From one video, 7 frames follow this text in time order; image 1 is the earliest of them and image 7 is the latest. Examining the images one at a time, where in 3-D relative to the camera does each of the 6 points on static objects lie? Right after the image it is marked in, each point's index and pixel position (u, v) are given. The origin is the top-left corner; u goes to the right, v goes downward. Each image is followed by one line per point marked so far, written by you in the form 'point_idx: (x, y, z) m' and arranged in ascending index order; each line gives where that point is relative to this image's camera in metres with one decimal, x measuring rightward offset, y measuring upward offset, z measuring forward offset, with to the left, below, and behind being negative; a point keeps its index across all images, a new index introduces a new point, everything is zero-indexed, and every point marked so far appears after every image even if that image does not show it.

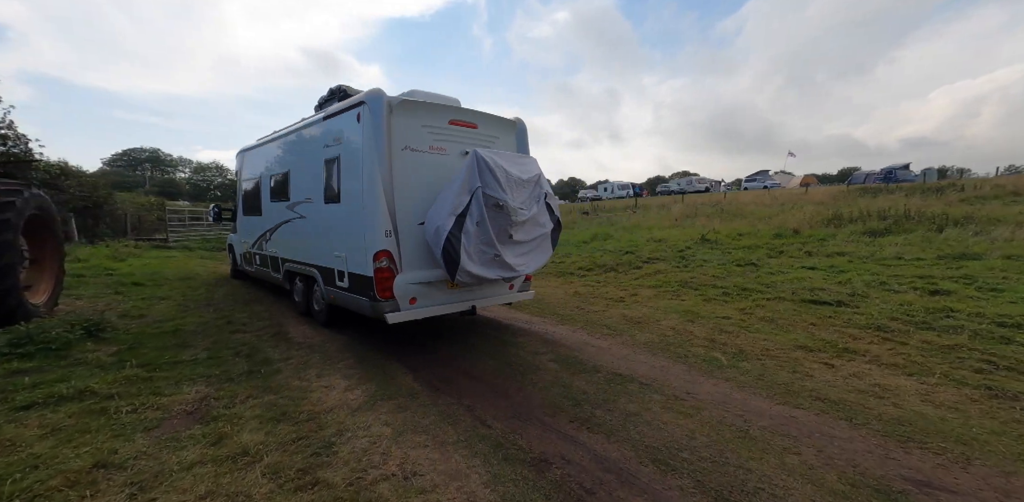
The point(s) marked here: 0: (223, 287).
0: (-6.1, -0.8, +8.3) m
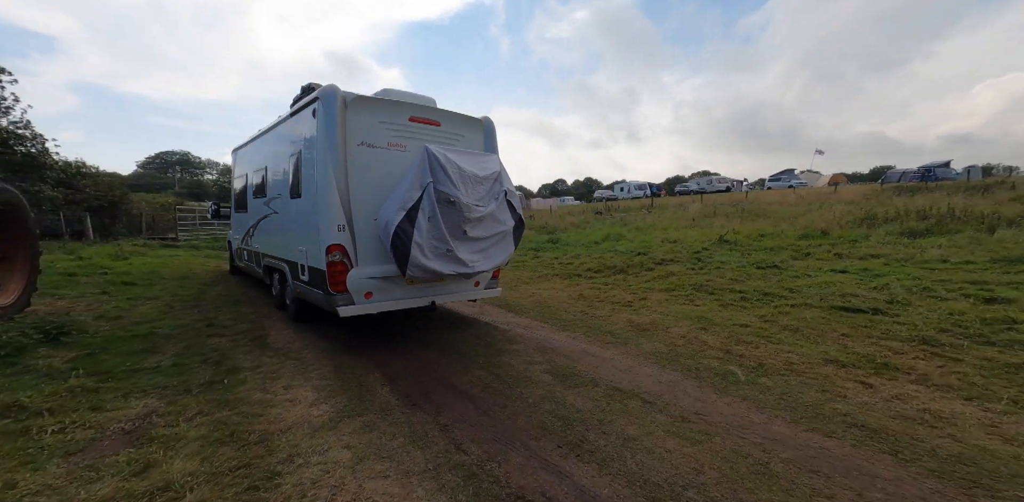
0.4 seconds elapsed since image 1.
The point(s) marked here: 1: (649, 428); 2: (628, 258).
0: (-6.0, -0.8, +8.1) m
1: (+1.2, -1.5, +3.3) m
2: (+3.2, -0.2, +10.7) m
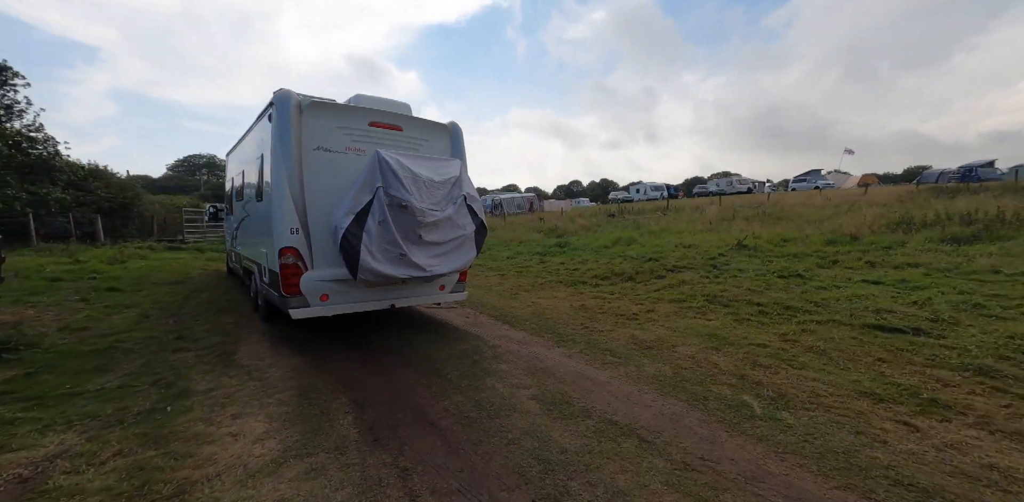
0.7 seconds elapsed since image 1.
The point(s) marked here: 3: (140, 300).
0: (-6.1, -0.9, +7.8) m
1: (+0.9, -1.6, +2.8) m
2: (+3.2, -0.3, +10.0) m
3: (-6.5, -0.8, +6.8) m
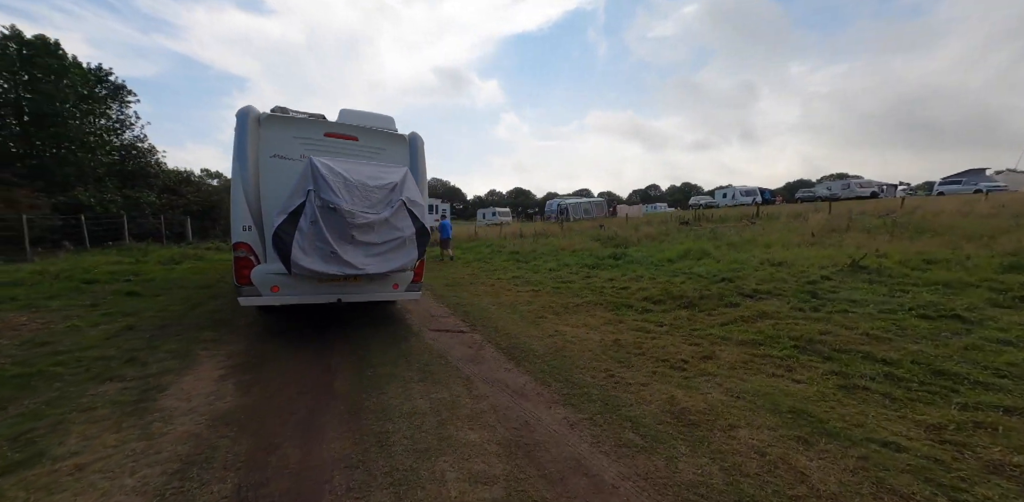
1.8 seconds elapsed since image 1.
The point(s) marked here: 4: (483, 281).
0: (-5.6, -1.0, +7.5) m
1: (+0.3, -1.8, +1.3) m
2: (+4.0, -0.7, +8.0) m
3: (-6.2, -0.9, +6.6) m
4: (-0.8, -0.9, +11.2) m
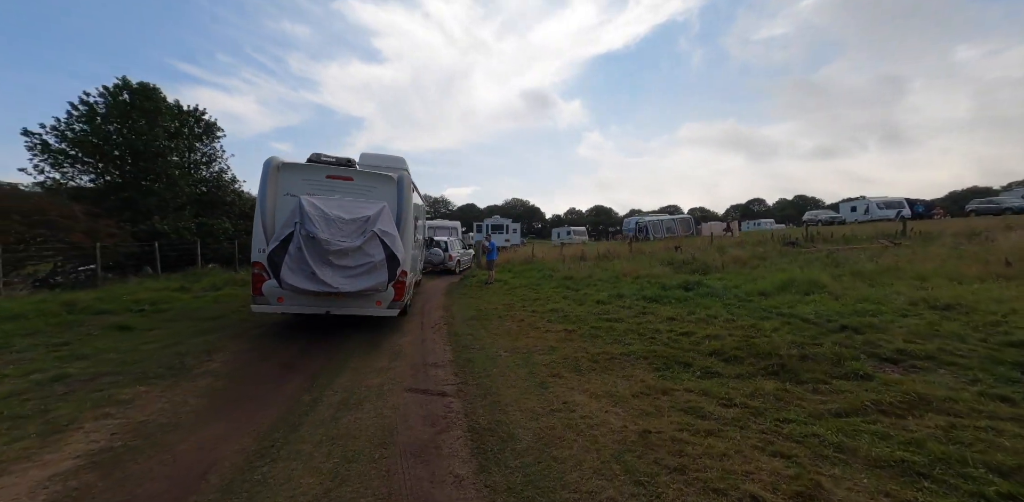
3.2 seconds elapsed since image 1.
0: (-5.3, -1.5, +6.9) m
1: (-0.9, -2.0, -0.5) m
2: (+4.1, -1.2, +5.3) m
3: (-6.1, -1.4, +6.1) m
4: (+0.1, -1.6, +9.4) m
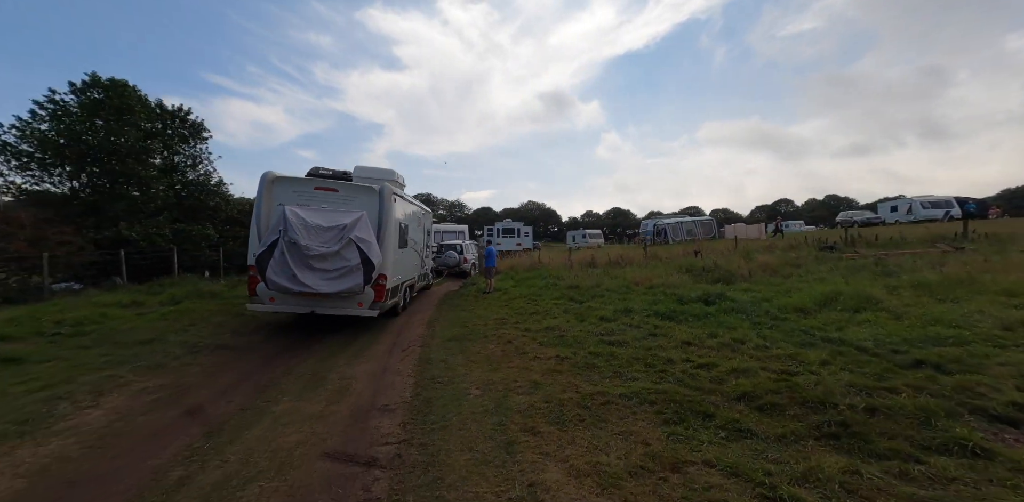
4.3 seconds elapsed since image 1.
0: (-5.7, -1.7, +5.8) m
1: (-1.5, -2.1, -1.8) m
2: (+3.7, -1.3, +3.8) m
3: (-6.4, -1.6, +5.1) m
4: (-0.1, -1.7, +8.1) m
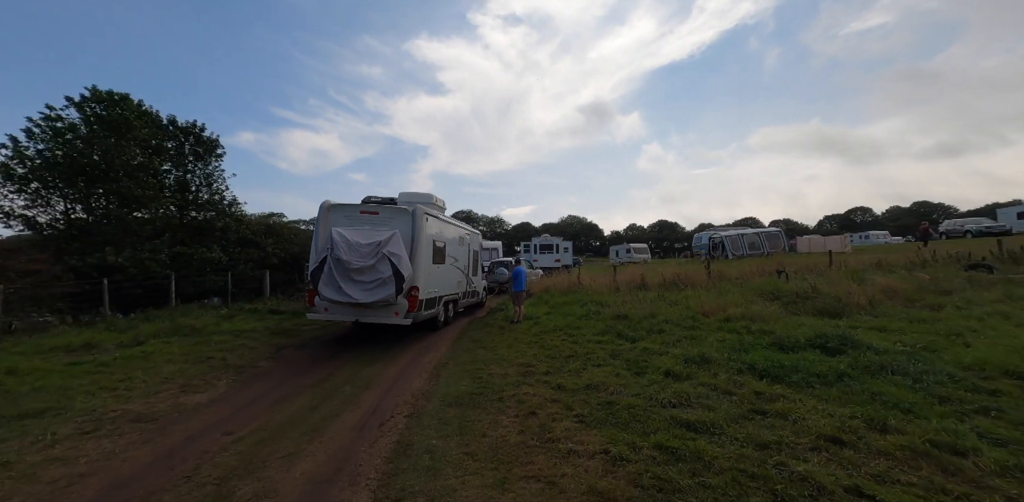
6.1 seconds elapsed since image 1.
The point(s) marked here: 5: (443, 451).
0: (-5.5, -2.1, +4.0) m
1: (-2.2, -2.2, -4.0) m
2: (+3.6, -1.5, +1.1) m
3: (-6.3, -2.0, +3.4) m
4: (+0.3, -2.2, +5.7) m
5: (-0.7, -2.2, +4.3) m
